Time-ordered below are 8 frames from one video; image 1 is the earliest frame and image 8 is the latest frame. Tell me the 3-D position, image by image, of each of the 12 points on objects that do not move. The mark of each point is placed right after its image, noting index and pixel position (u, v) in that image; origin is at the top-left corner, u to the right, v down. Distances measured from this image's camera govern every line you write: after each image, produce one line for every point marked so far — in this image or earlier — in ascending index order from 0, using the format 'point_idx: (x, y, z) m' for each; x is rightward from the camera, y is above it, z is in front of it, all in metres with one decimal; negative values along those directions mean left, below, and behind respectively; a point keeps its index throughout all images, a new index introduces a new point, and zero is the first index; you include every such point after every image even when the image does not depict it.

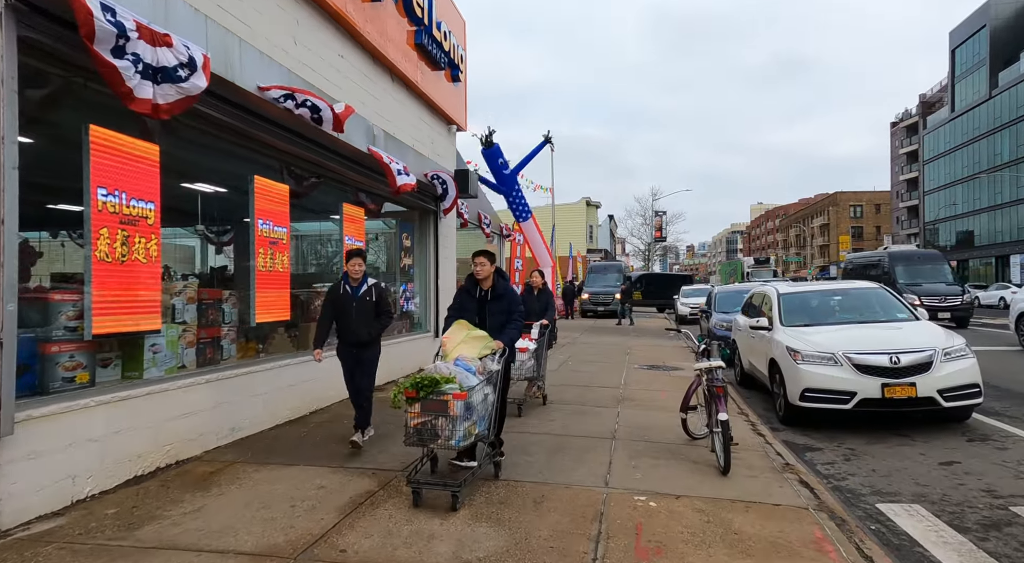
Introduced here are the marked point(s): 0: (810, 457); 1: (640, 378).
0: (+3.0, -1.8, +6.4) m
1: (+2.2, -1.6, +10.5) m
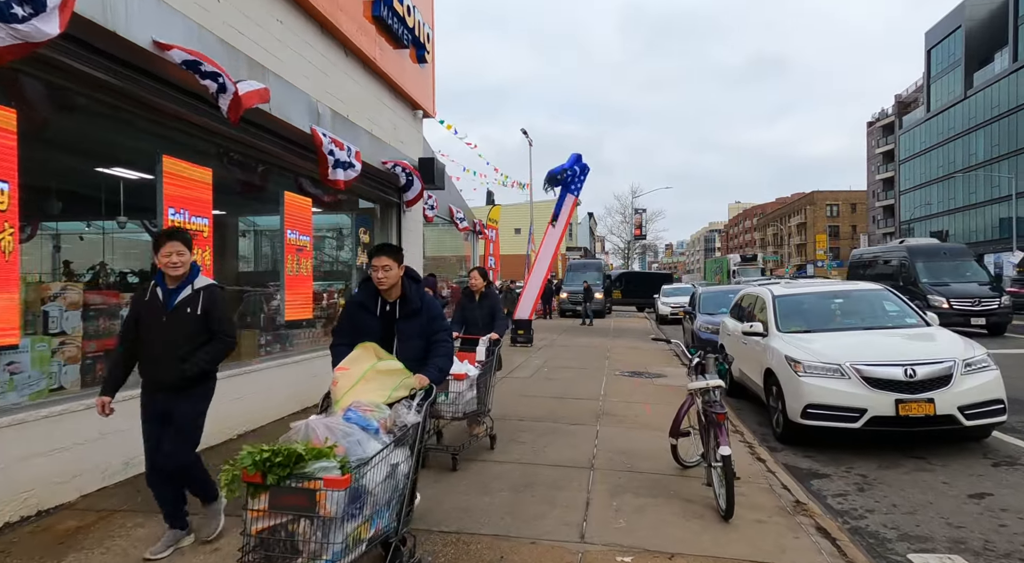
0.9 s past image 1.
0: (+2.7, -1.8, +5.5) m
1: (+1.7, -1.6, +9.7) m
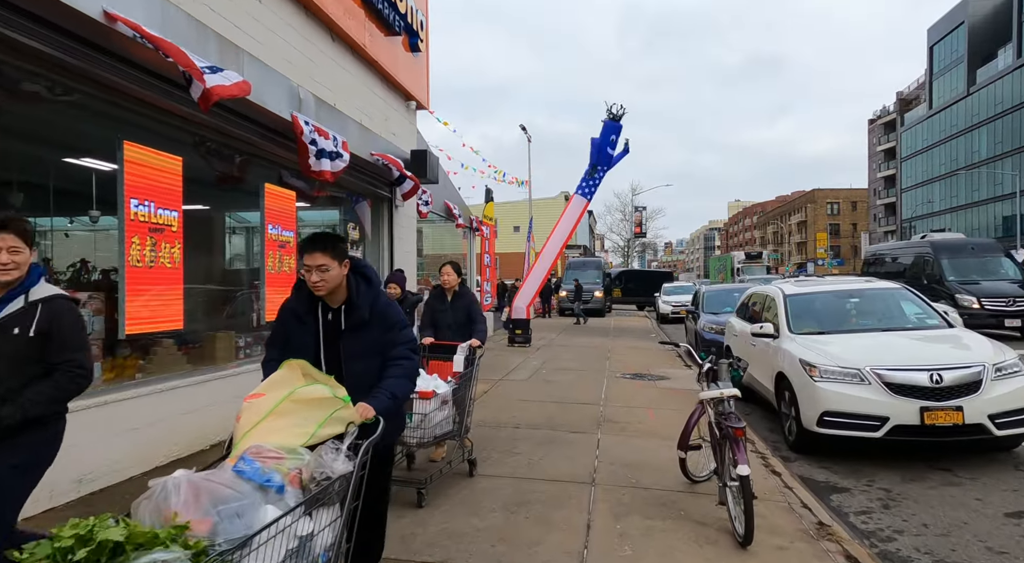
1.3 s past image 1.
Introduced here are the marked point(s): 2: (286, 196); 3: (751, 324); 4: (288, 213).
0: (+2.6, -1.8, +5.1) m
1: (+1.6, -1.6, +9.2) m
2: (-2.7, +1.0, +7.4) m
3: (+3.4, -0.6, +8.8) m
4: (-2.7, +0.8, +7.4) m
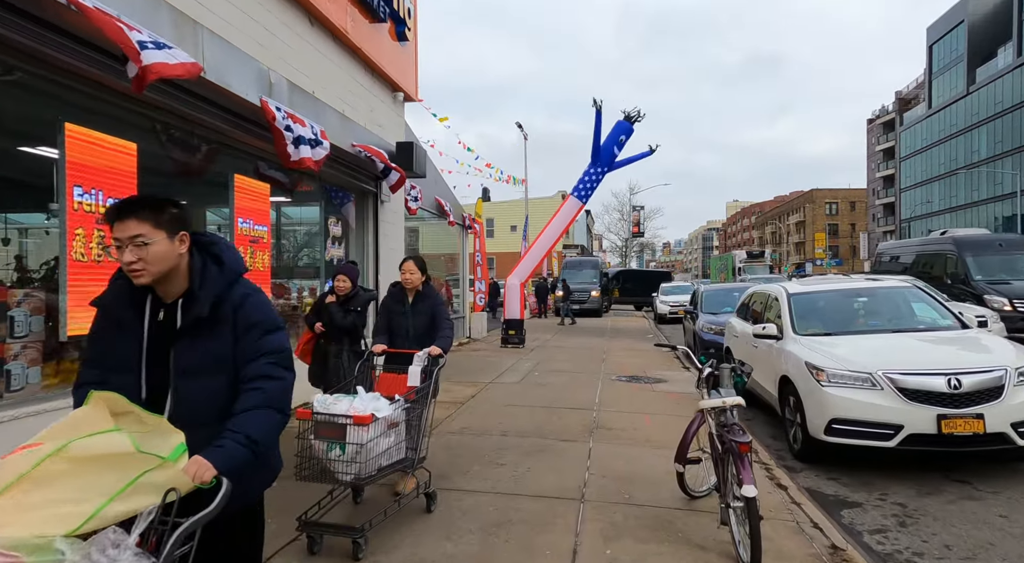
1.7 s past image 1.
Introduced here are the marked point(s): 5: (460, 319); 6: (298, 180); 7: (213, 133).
0: (+2.5, -1.8, +4.6) m
1: (+1.5, -1.6, +8.8) m
2: (-2.8, +1.0, +7.0) m
3: (+3.2, -0.6, +8.4) m
4: (-2.8, +0.8, +7.0) m
5: (-1.4, -1.0, +16.5) m
6: (-2.8, +1.3, +8.3) m
7: (-2.9, +1.4, +6.1) m
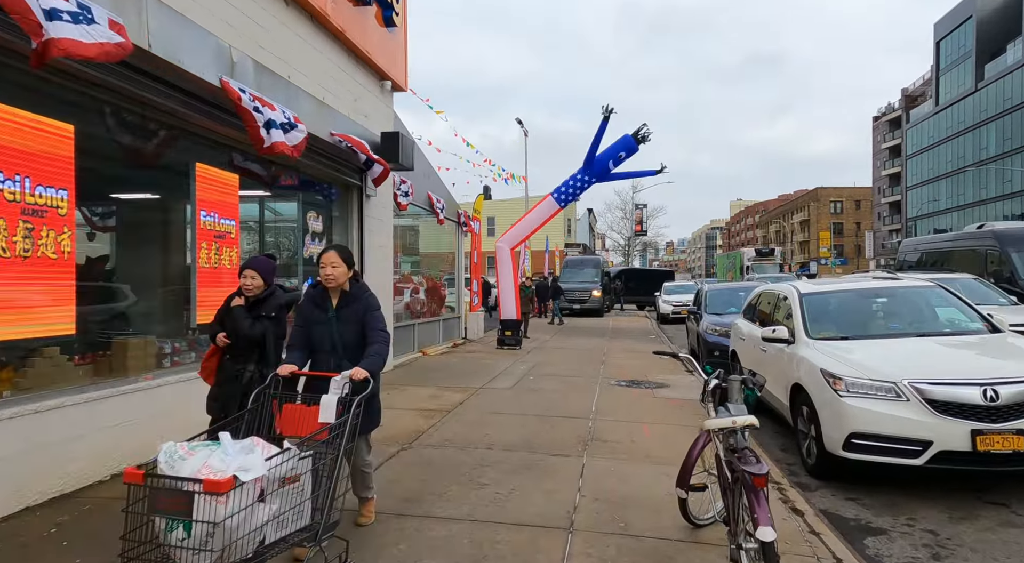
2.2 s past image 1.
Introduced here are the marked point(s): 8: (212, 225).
0: (+2.3, -1.7, +4.1) m
1: (+1.4, -1.6, +8.2) m
2: (-2.9, +1.0, +6.4) m
3: (+3.1, -0.6, +7.8) m
4: (-2.9, +0.9, +6.5) m
5: (-1.4, -1.0, +16.0) m
6: (-2.9, +1.3, +7.8) m
7: (-3.0, +1.5, +5.6) m
8: (-2.9, +0.6, +6.2) m
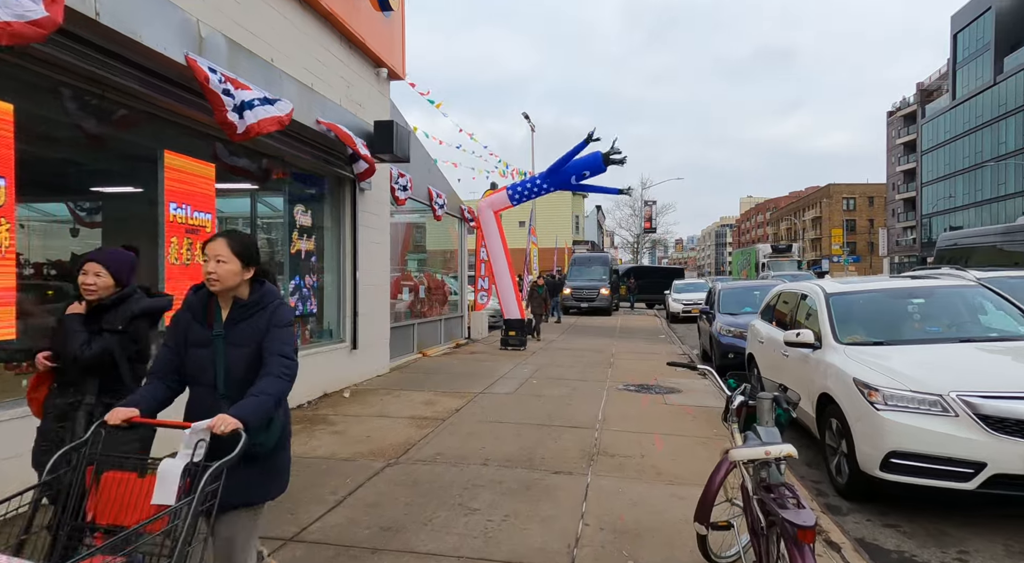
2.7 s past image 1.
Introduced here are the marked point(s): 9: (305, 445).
0: (+2.3, -1.7, +3.5) m
1: (+1.4, -1.5, +7.7) m
2: (-2.9, +1.1, +5.9) m
3: (+3.1, -0.6, +7.2) m
4: (-2.9, +0.9, +6.0) m
5: (-1.3, -0.9, +15.5) m
6: (-2.9, +1.4, +7.3) m
7: (-3.0, +1.5, +5.1) m
8: (-2.9, +0.6, +5.7) m
9: (-1.9, -1.5, +5.7) m
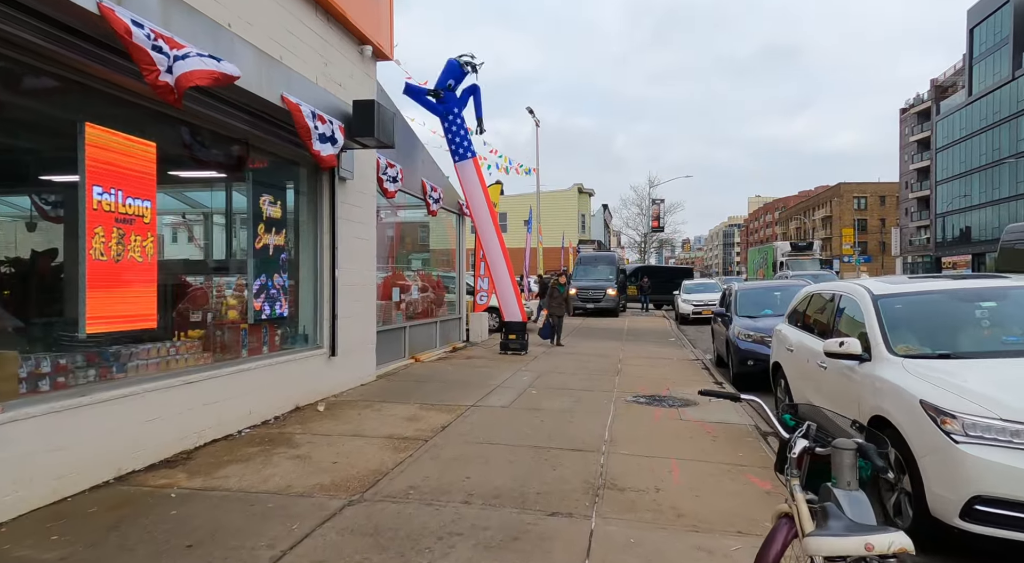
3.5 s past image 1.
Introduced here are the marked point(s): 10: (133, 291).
0: (+2.2, -1.7, +2.6) m
1: (+1.3, -1.5, +6.8) m
2: (-3.0, +1.1, +5.1) m
3: (+3.1, -0.6, +6.3) m
4: (-3.0, +0.9, +5.1) m
5: (-1.3, -0.9, +14.6) m
6: (-2.9, +1.4, +6.4) m
7: (-3.1, +1.5, +4.2) m
8: (-3.0, +0.6, +4.8) m
9: (-2.0, -1.5, +4.8) m
10: (-3.0, -0.1, +5.1) m
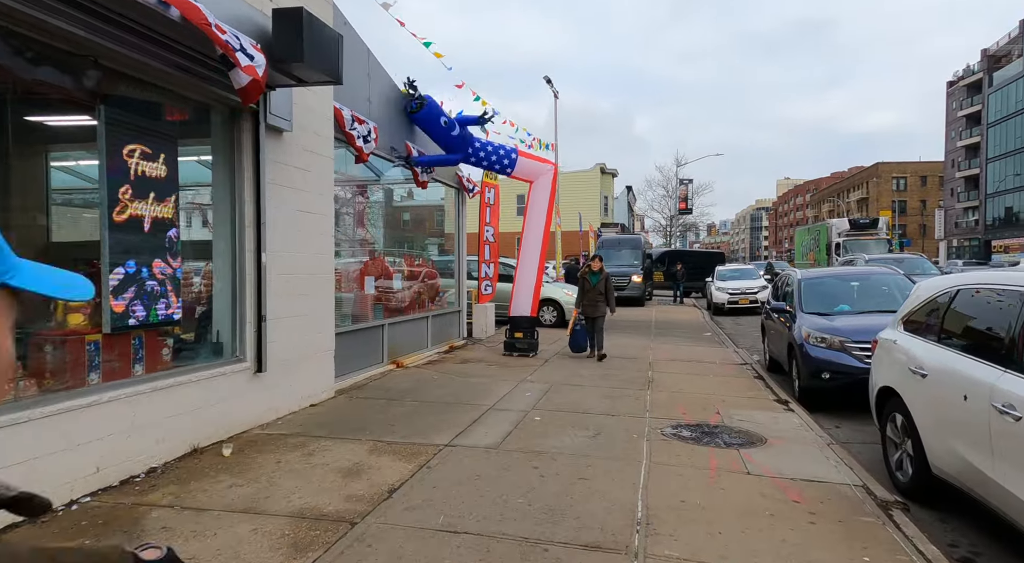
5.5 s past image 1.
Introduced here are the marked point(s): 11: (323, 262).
0: (+1.9, -1.8, +0.3) m
1: (+1.2, -1.5, +4.5) m
2: (-3.2, +1.1, +2.9) m
3: (+2.9, -0.5, +4.0) m
4: (-3.2, +0.9, +2.9) m
5: (-1.1, -0.6, +12.4) m
6: (-3.0, +1.4, +4.2) m
7: (-3.3, +1.5, +2.0) m
8: (-3.2, +0.6, +2.7) m
9: (-2.1, -1.4, +2.7) m
10: (-3.2, 0.0, +2.9) m
11: (-2.1, +0.2, +6.9) m
